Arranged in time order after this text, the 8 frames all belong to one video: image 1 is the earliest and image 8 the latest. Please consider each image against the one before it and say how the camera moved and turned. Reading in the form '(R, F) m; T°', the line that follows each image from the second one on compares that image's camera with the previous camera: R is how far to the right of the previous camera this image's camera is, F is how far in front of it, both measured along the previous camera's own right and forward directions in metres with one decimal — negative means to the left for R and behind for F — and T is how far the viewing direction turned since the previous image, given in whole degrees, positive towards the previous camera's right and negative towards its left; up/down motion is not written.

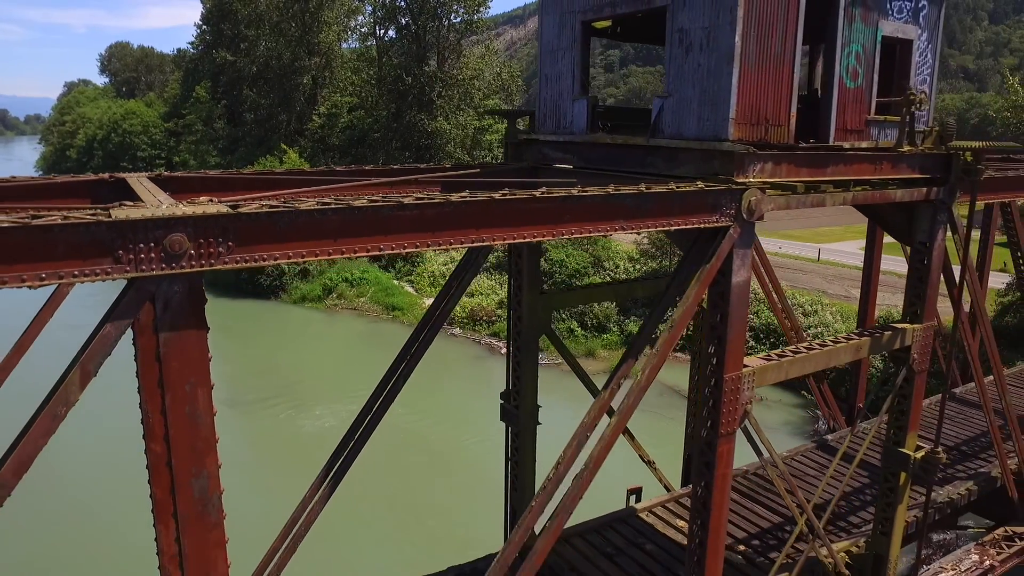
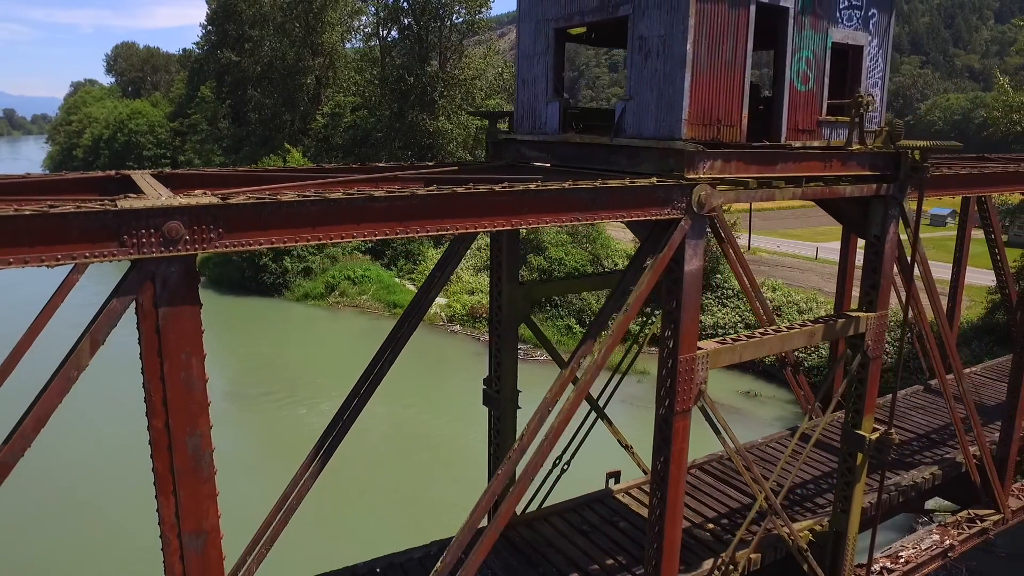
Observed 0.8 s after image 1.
(+0.2, -0.3) m; 0°
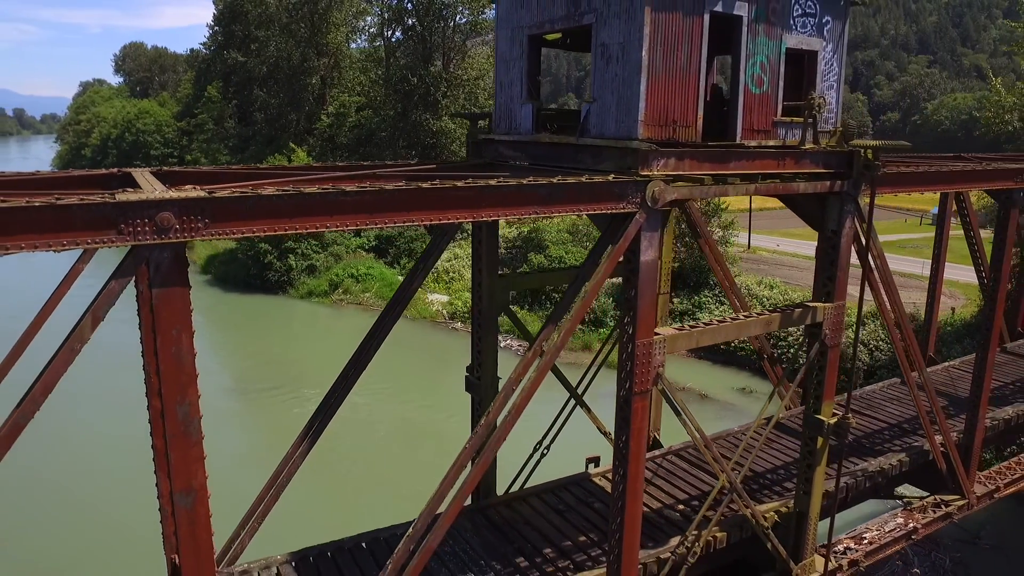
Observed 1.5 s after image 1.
(+0.2, -0.3) m; -1°
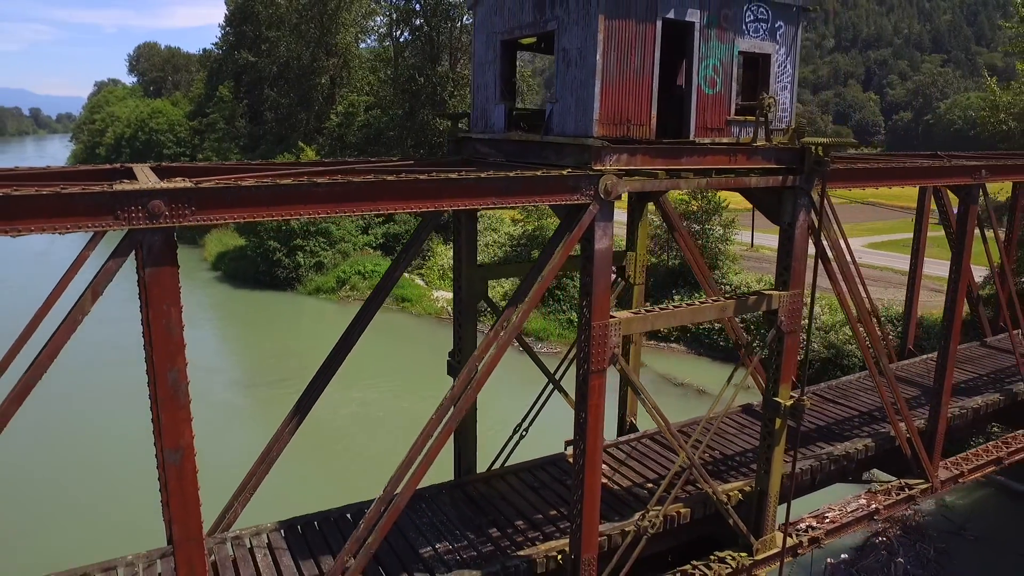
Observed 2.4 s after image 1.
(+0.3, -0.4) m; -1°
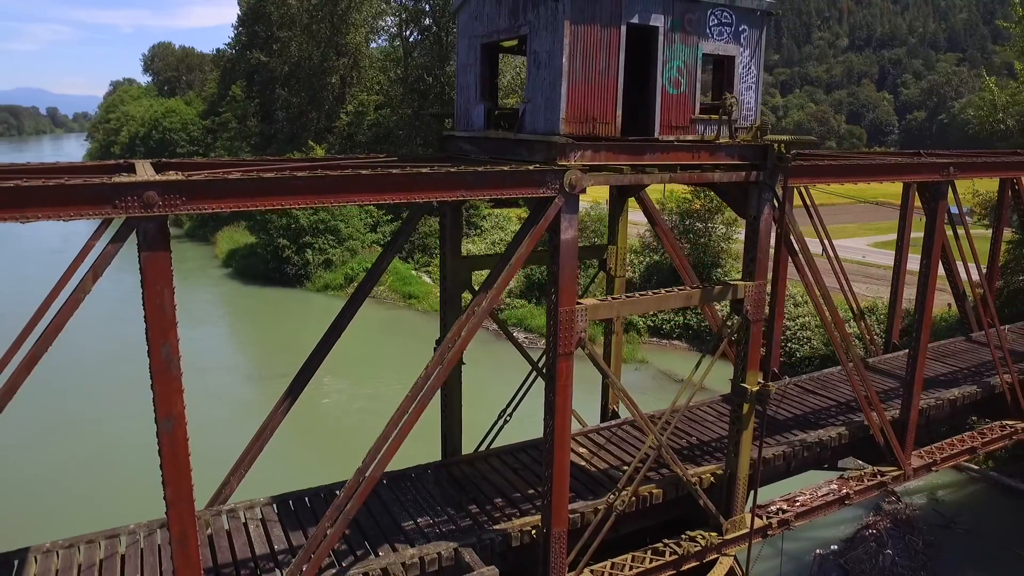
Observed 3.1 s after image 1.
(+0.3, -0.3) m; -1°
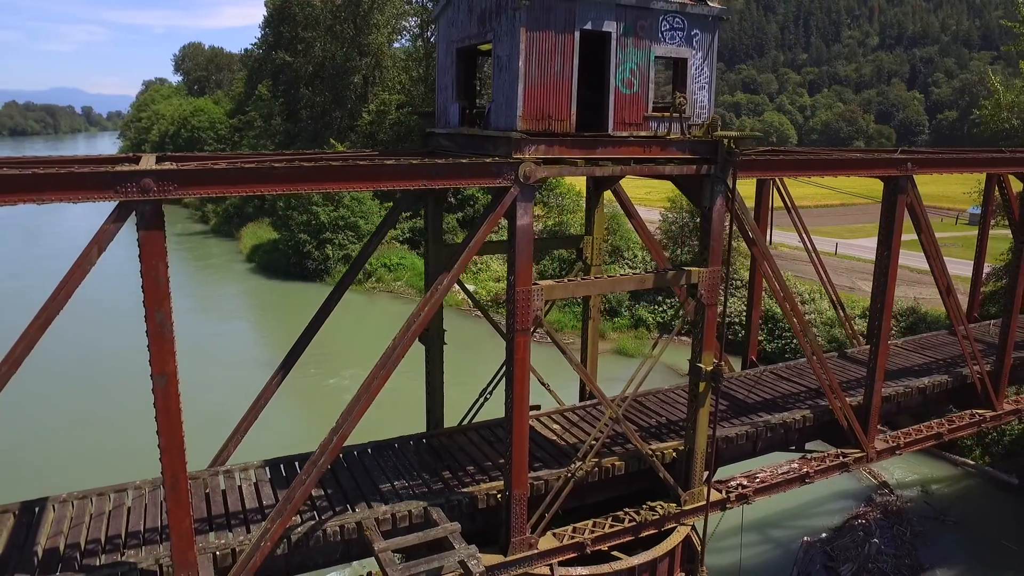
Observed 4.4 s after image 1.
(+0.5, -0.6) m; -2°
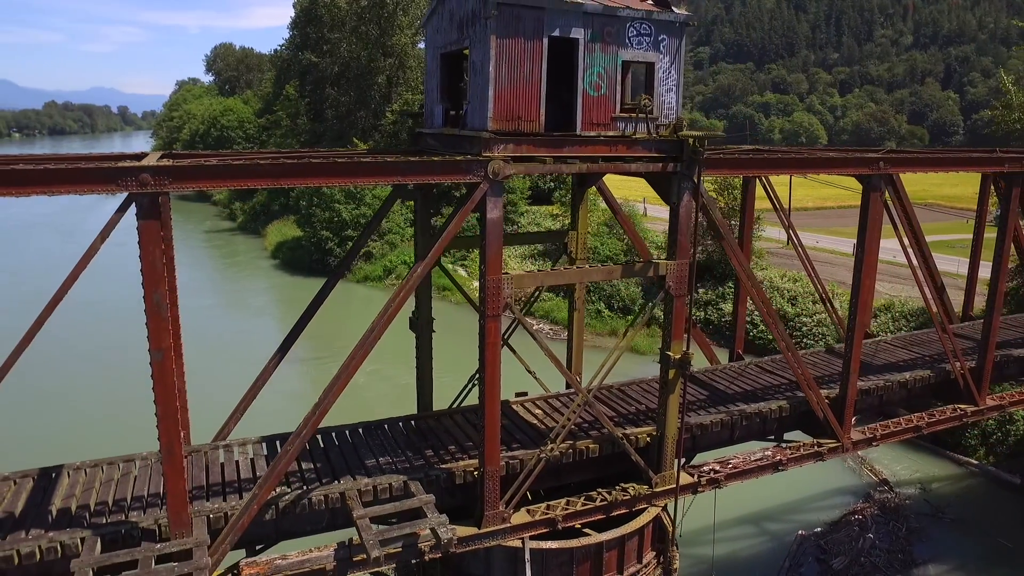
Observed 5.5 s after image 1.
(+0.5, -0.4) m; -2°
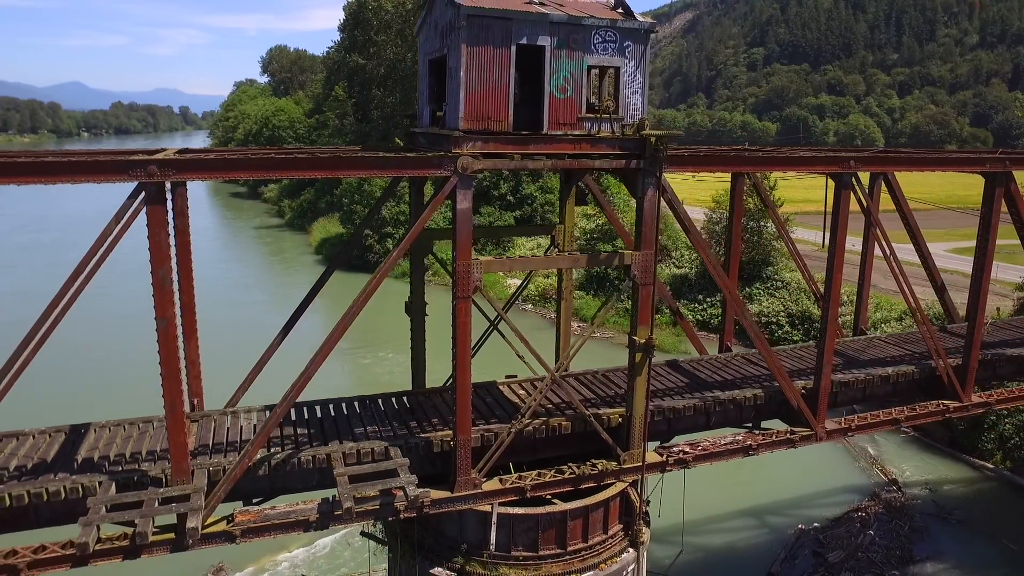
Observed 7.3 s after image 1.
(+0.8, -0.6) m; -4°
